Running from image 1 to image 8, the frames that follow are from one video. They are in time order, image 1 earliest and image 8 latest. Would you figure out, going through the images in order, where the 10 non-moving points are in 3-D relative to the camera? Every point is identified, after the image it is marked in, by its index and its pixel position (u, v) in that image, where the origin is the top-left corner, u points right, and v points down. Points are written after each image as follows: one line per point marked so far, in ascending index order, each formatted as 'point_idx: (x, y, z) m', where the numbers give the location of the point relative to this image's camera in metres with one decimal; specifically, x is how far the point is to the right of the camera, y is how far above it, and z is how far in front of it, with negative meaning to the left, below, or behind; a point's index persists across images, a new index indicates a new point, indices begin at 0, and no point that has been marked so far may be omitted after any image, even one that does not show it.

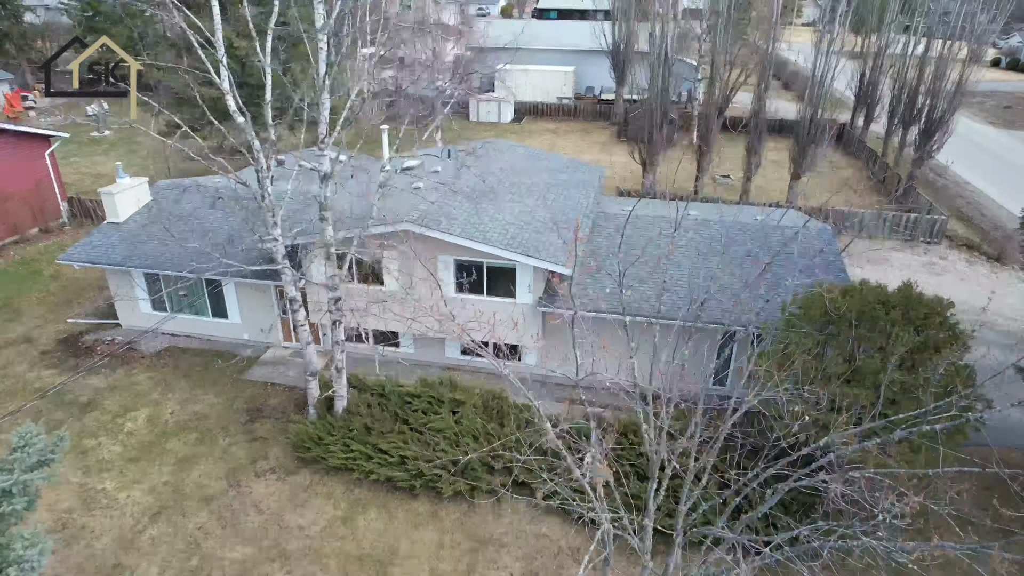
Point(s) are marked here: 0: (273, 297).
0: (-4.4, -0.2, +11.7) m
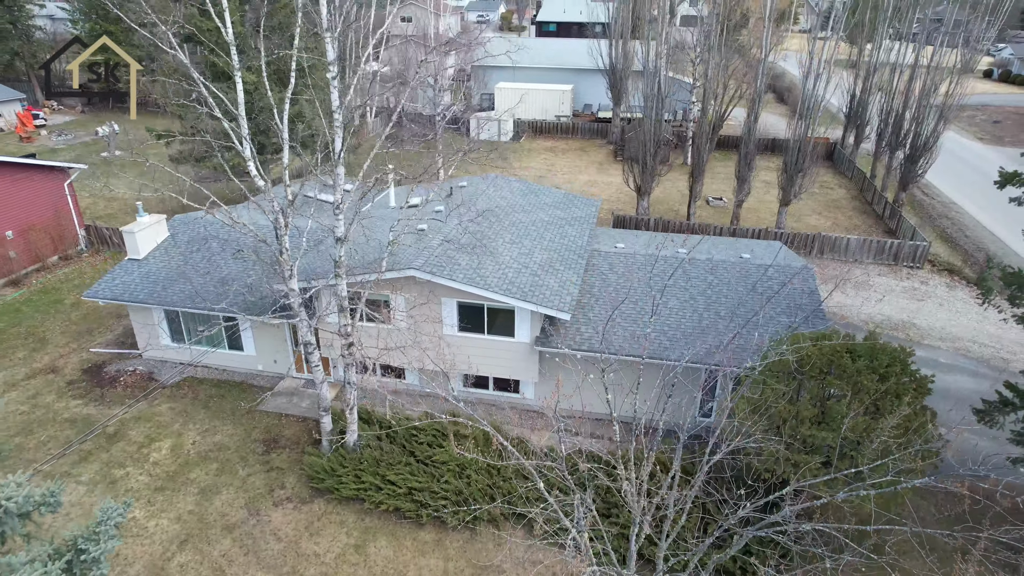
0: (-4.5, -0.9, +12.4) m
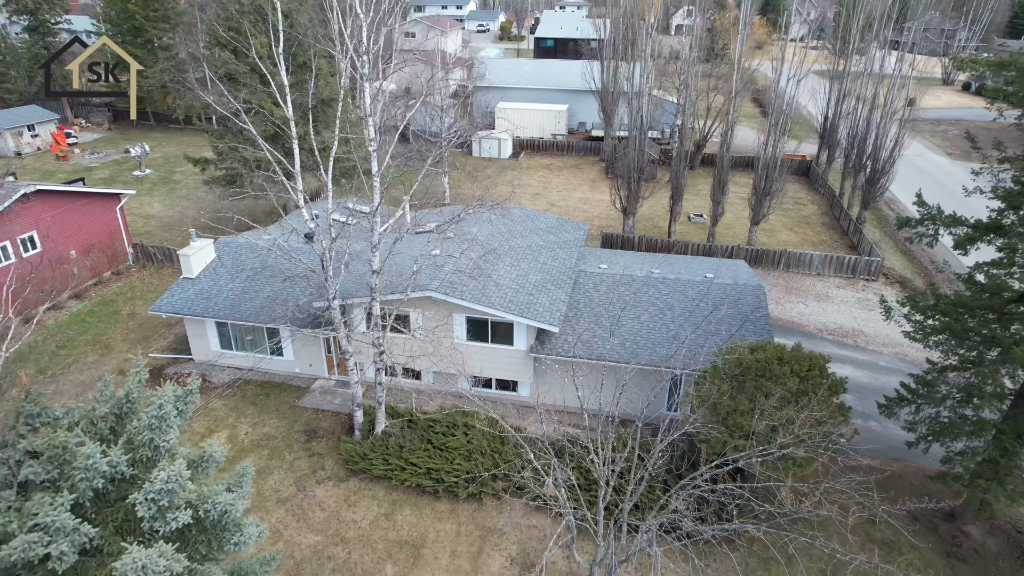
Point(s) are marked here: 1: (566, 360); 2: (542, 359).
0: (-4.5, -1.3, +14.7) m
1: (+1.1, -1.4, +12.6) m
2: (+0.6, -1.5, +13.2) m
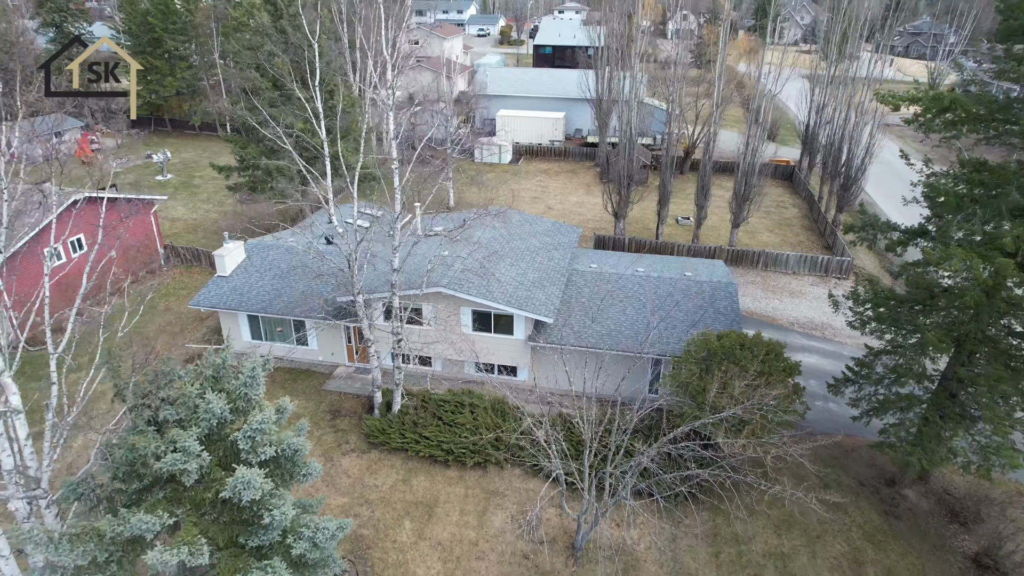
0: (-4.5, -1.2, +16.6) m
1: (+1.1, -1.4, +14.4) m
2: (+0.6, -1.4, +15.0) m
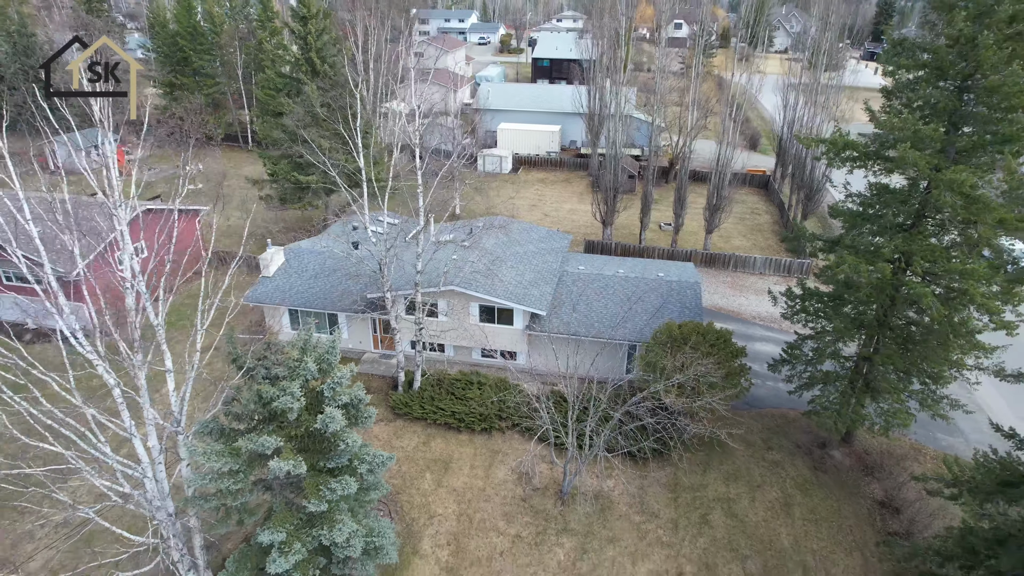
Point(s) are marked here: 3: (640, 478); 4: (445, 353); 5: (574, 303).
0: (-4.5, -1.1, +19.7) m
1: (+1.1, -1.3, +17.5) m
2: (+0.6, -1.4, +18.1) m
3: (+3.2, -4.8, +15.8) m
4: (-2.1, -2.0, +19.4) m
5: (+1.8, -0.5, +18.6) m
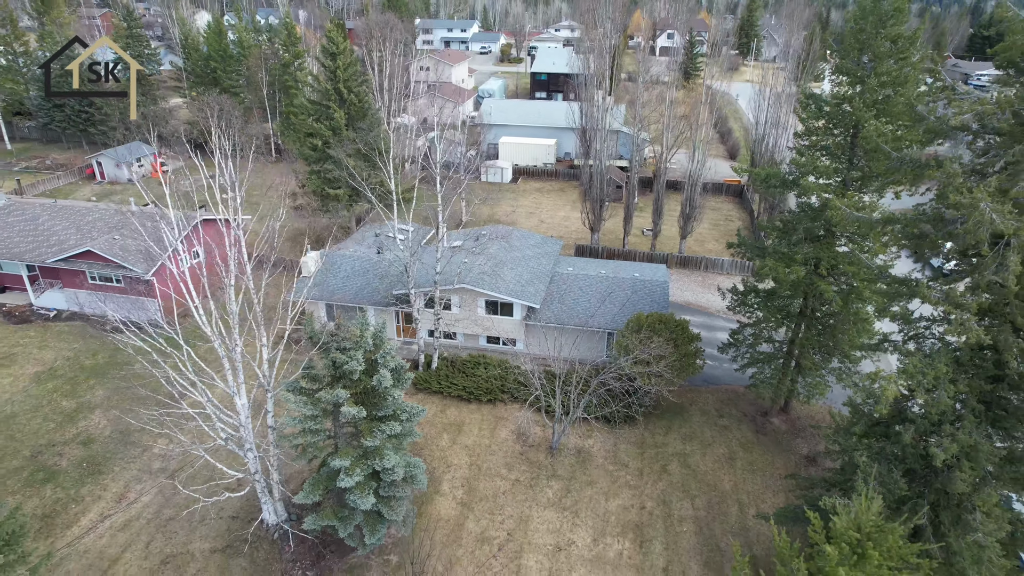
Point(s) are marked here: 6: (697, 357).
0: (-4.5, -1.1, +23.6) m
1: (+1.1, -1.3, +21.5) m
2: (+0.6, -1.3, +22.1) m
3: (+3.2, -4.7, +19.7) m
4: (-2.1, -2.0, +23.4) m
5: (+1.8, -0.4, +22.5) m
6: (+5.7, -2.2, +19.6) m
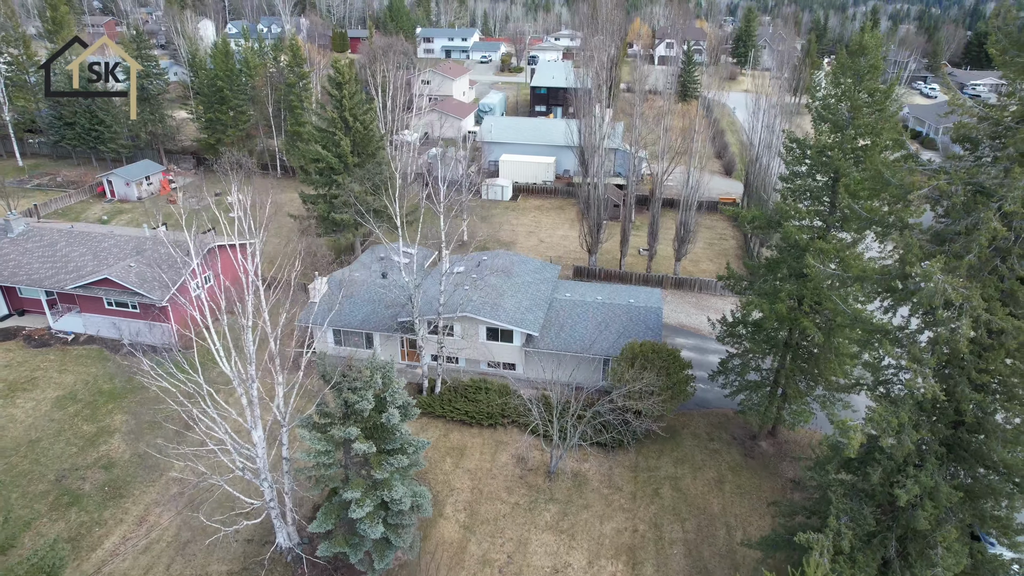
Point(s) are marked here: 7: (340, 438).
0: (-4.5, -2.1, +24.6) m
1: (+1.1, -2.3, +22.5) m
2: (+0.6, -2.3, +23.1) m
3: (+3.2, -5.8, +20.7) m
4: (-2.1, -3.0, +24.4) m
5: (+1.8, -1.4, +23.5) m
6: (+5.7, -3.2, +20.6) m
7: (-4.1, -3.6, +14.8) m
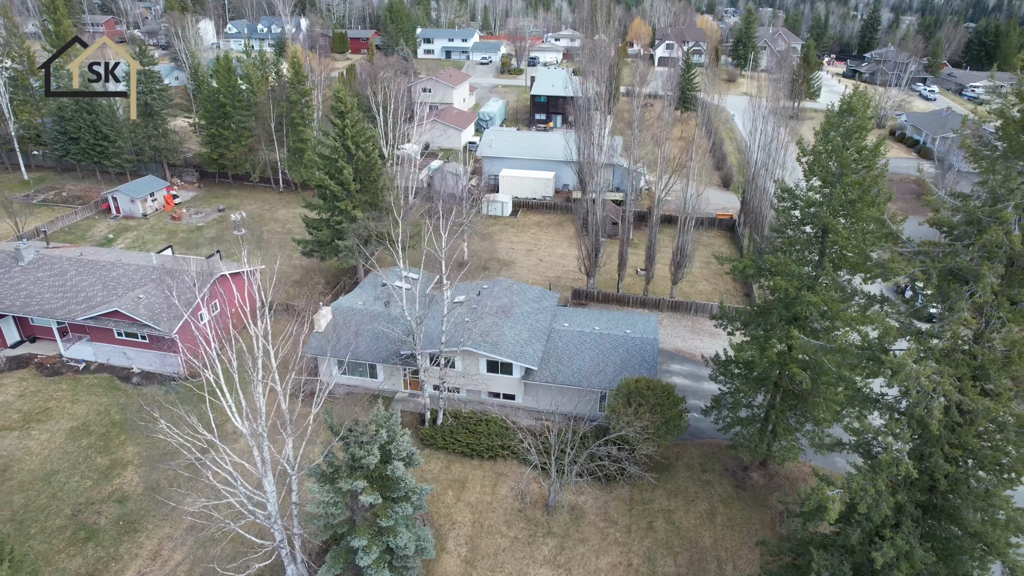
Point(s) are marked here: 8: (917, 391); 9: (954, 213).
0: (-4.5, -3.4, +25.3) m
1: (+1.1, -3.6, +23.2) m
2: (+0.6, -3.6, +23.8) m
3: (+3.2, -7.1, +21.5) m
4: (-2.1, -4.3, +25.1) m
5: (+1.8, -2.7, +24.2) m
6: (+5.7, -4.5, +21.3) m
7: (-4.1, -5.0, +15.5) m
8: (+7.7, -1.9, +11.8) m
9: (+8.9, +1.6, +12.6) m
